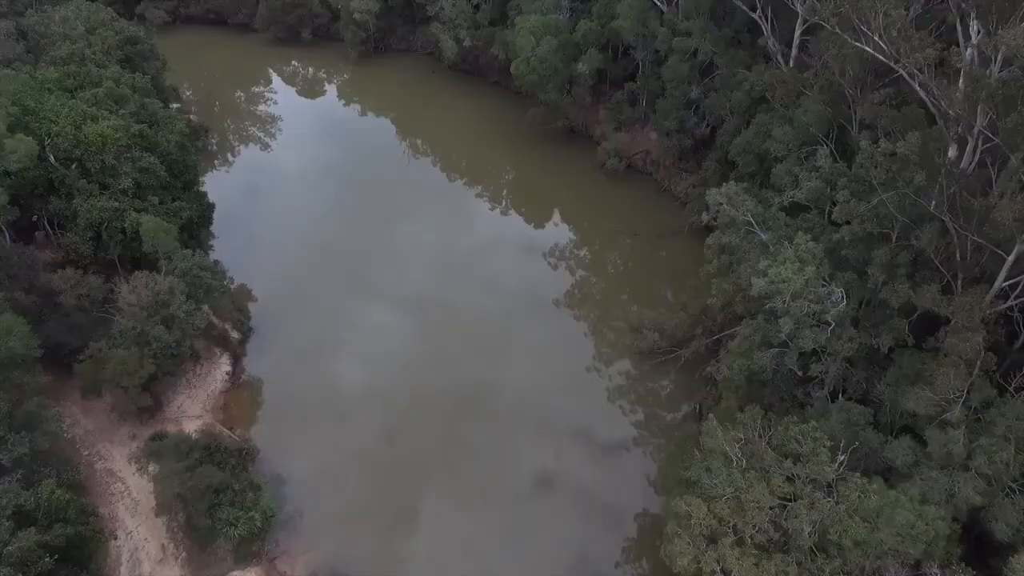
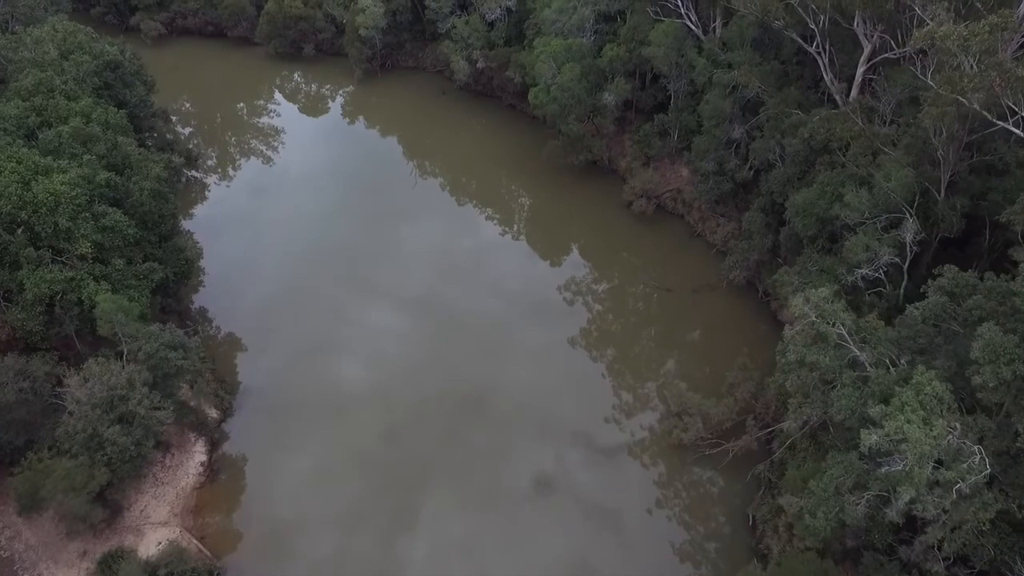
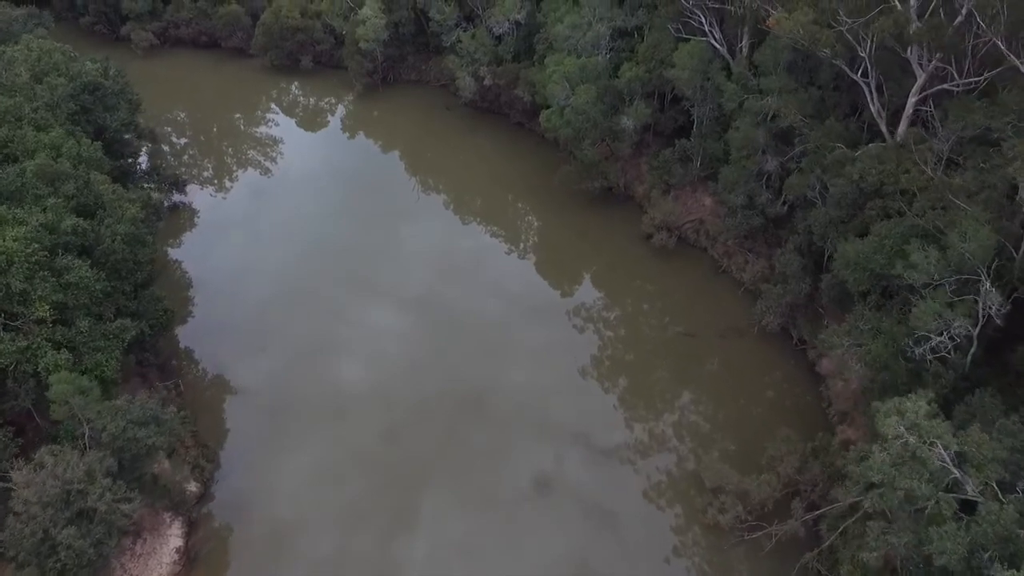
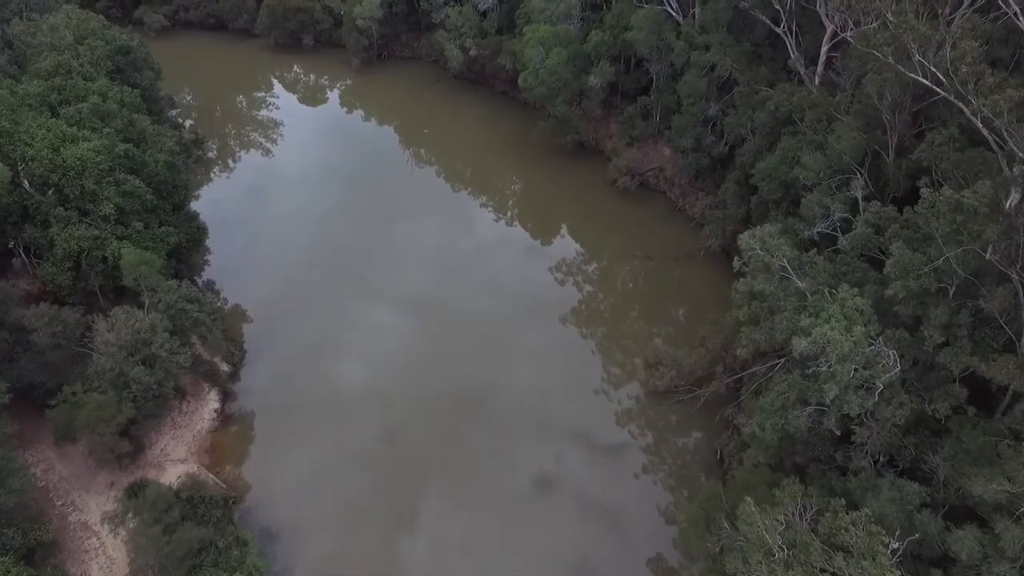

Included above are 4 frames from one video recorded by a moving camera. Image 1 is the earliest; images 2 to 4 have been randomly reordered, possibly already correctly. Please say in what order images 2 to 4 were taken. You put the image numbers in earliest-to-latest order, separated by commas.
4, 2, 3
